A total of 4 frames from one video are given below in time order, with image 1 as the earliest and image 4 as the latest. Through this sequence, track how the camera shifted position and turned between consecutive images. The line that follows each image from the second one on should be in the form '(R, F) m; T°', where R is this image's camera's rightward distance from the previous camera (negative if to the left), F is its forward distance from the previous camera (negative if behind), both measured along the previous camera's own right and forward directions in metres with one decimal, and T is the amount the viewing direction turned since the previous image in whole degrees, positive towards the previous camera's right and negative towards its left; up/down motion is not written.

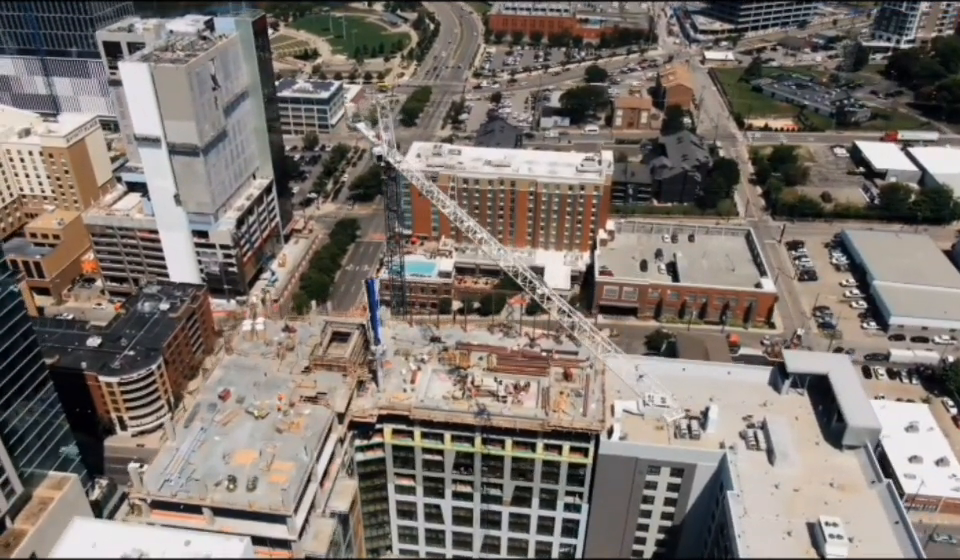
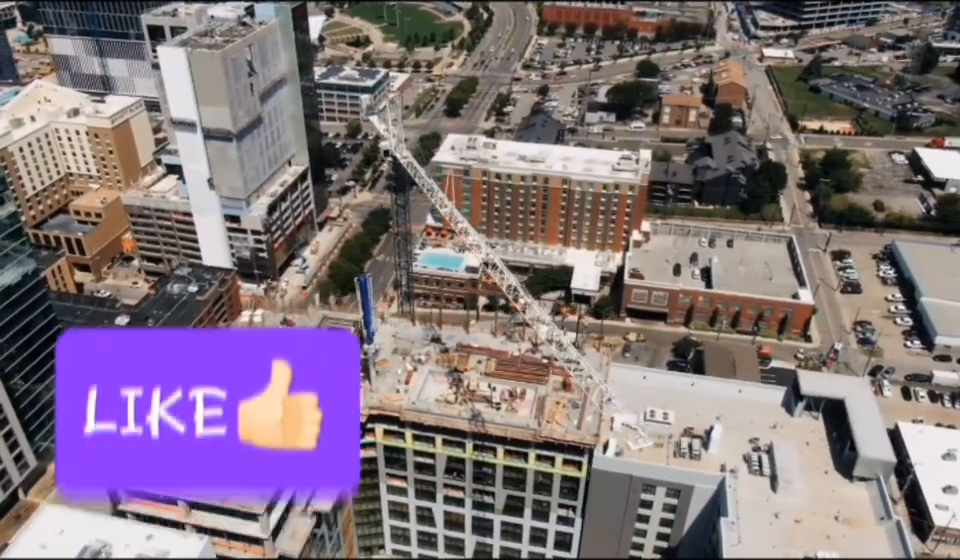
(+3.0, +1.3) m; -4°
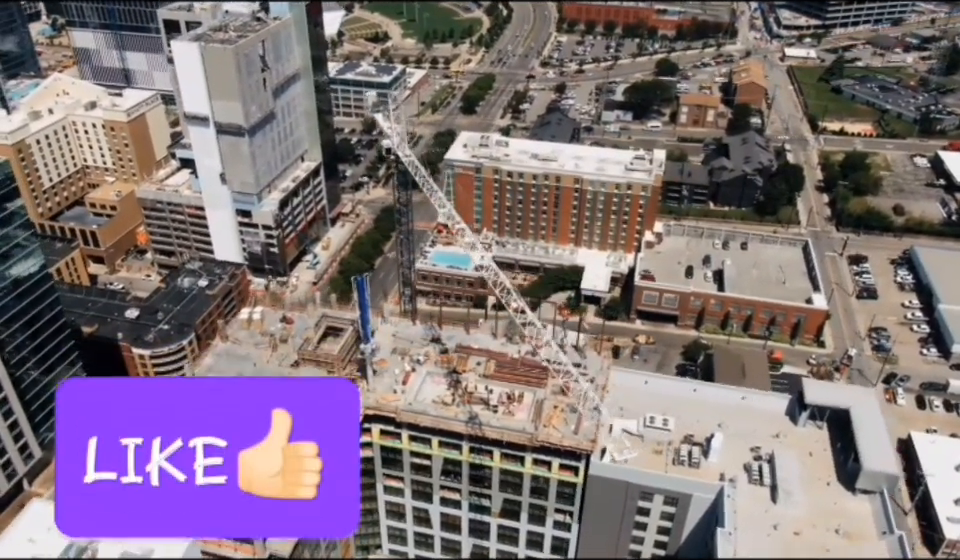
(+1.1, +0.4) m; -1°
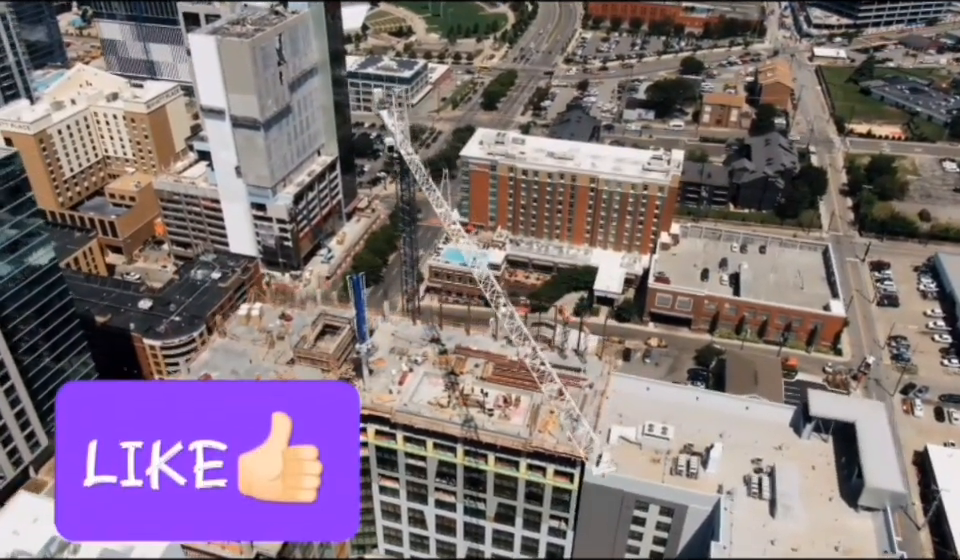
(+1.4, +0.6) m; -2°
